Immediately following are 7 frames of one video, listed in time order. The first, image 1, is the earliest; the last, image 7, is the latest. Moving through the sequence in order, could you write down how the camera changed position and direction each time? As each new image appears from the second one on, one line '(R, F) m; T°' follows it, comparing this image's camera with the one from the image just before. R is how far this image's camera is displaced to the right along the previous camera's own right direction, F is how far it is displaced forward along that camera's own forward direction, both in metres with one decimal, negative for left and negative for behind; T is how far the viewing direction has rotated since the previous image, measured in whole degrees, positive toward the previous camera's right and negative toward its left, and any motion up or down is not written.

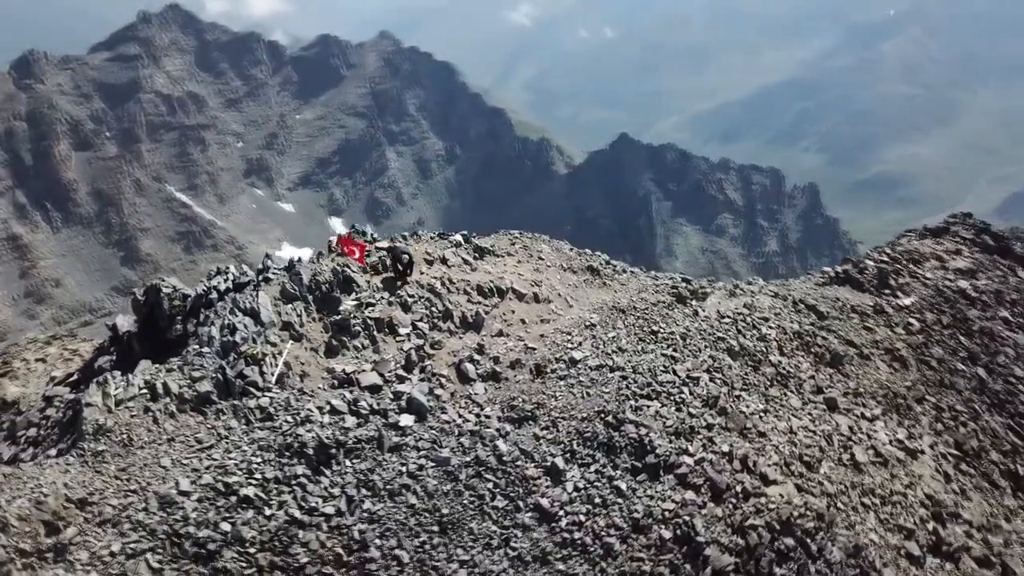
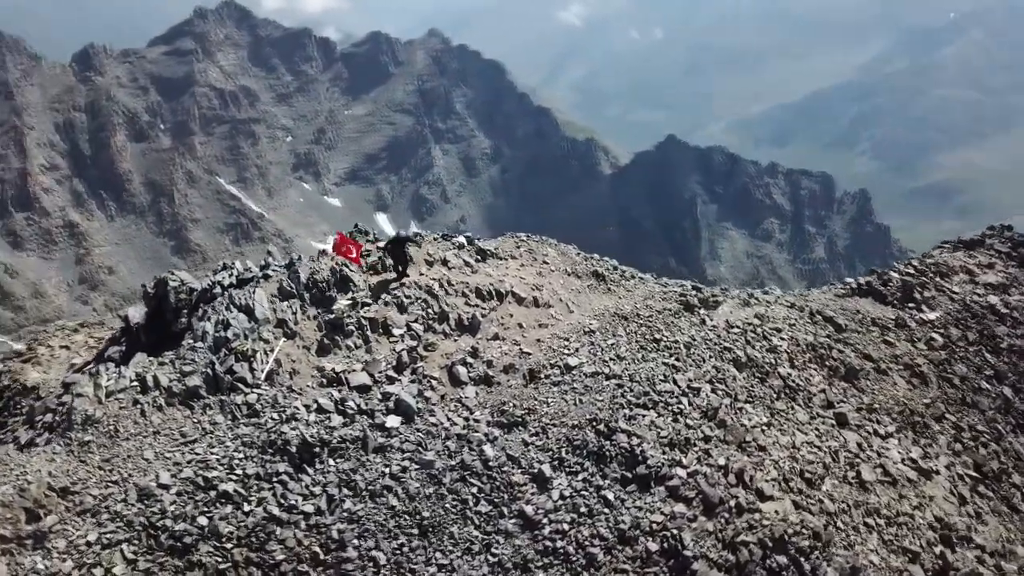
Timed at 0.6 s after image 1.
(+1.2, +0.2) m; -3°
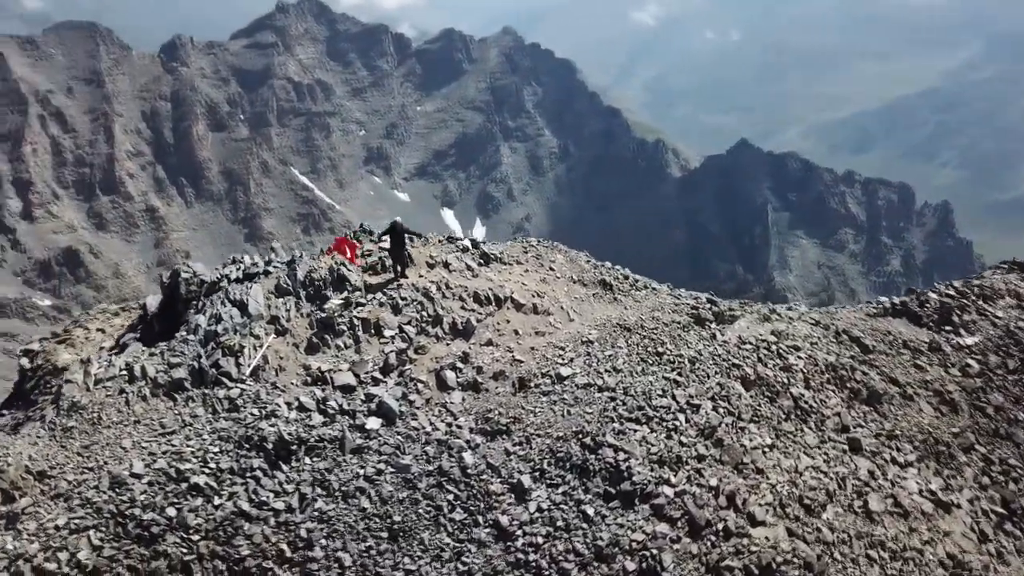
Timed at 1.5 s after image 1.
(+1.8, +0.3) m; -4°
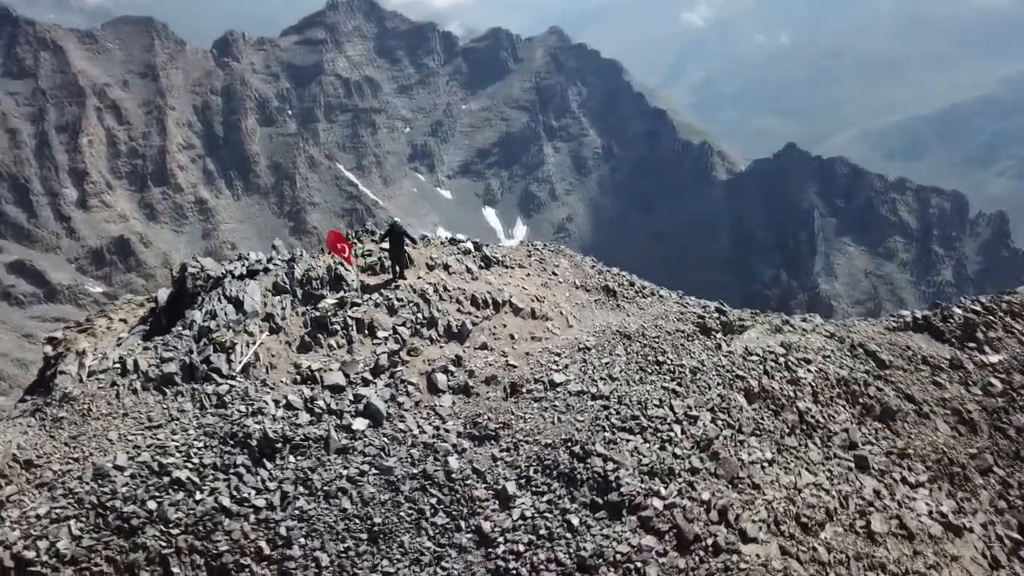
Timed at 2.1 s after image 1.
(+1.2, +0.2) m; -3°
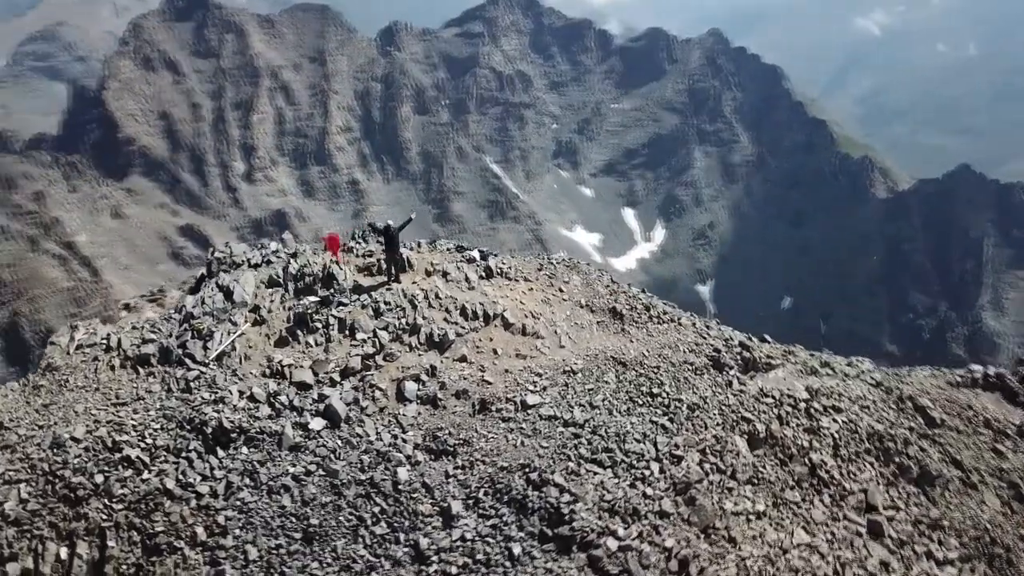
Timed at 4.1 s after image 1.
(+4.0, +0.9) m; -9°
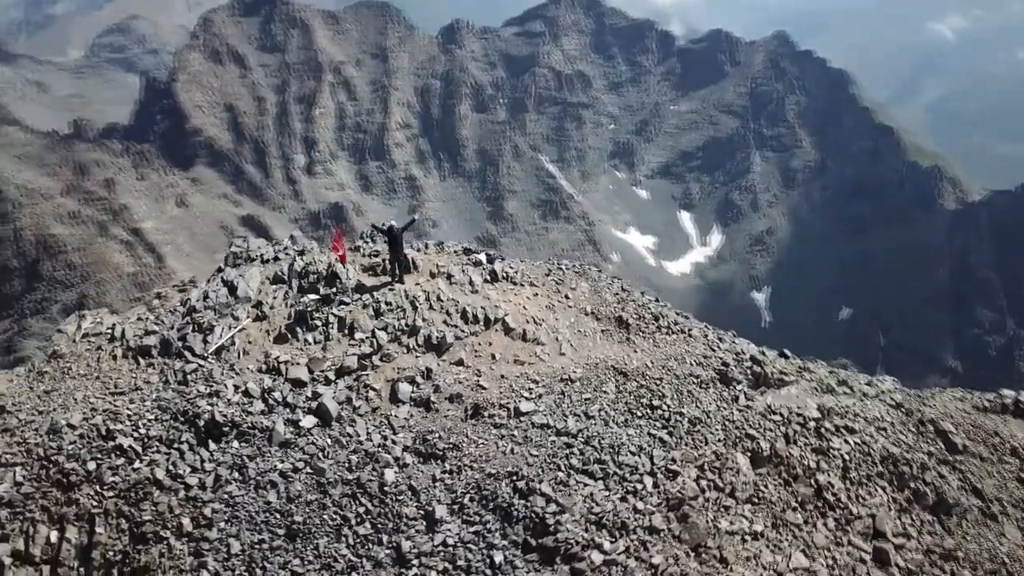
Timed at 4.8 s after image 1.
(+1.4, +0.2) m; -4°
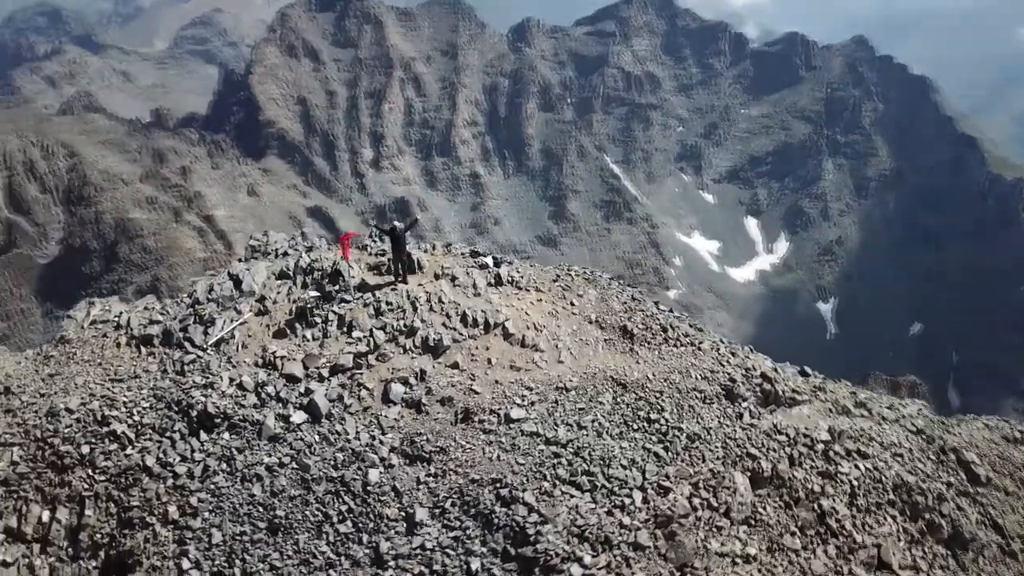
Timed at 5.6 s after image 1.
(+1.6, +0.2) m; -4°
